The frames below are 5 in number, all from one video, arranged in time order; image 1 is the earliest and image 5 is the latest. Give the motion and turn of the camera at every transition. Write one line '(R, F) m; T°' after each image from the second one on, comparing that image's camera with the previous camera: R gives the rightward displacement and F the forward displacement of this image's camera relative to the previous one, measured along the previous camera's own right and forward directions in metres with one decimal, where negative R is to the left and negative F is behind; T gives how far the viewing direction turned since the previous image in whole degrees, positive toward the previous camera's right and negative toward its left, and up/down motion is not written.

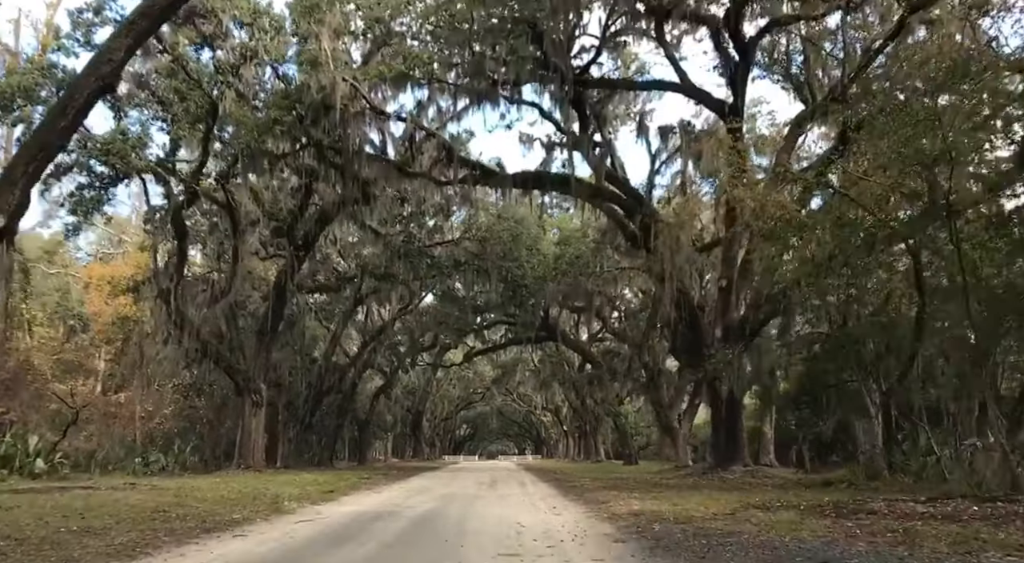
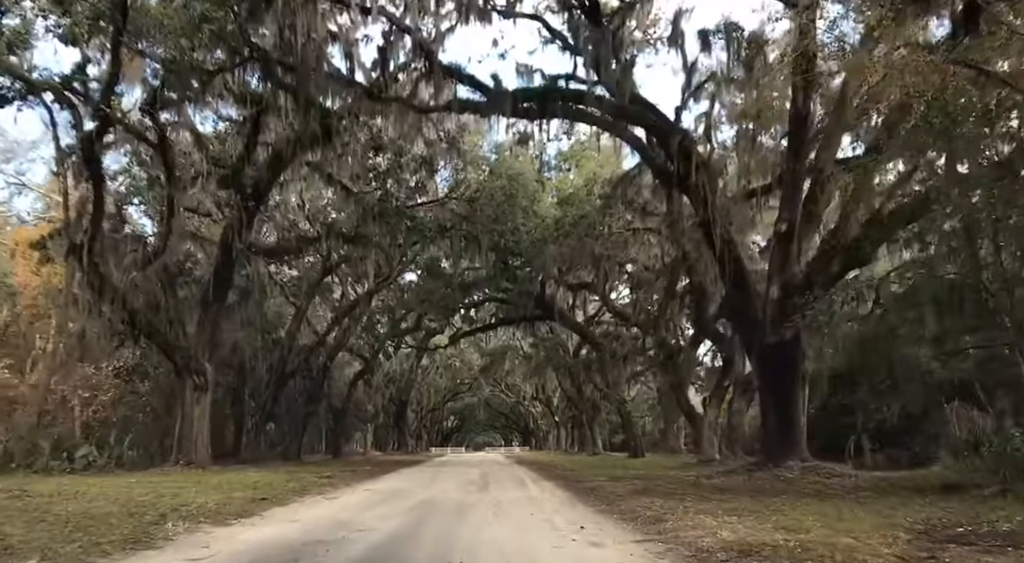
(-0.2, +3.6) m; +1°
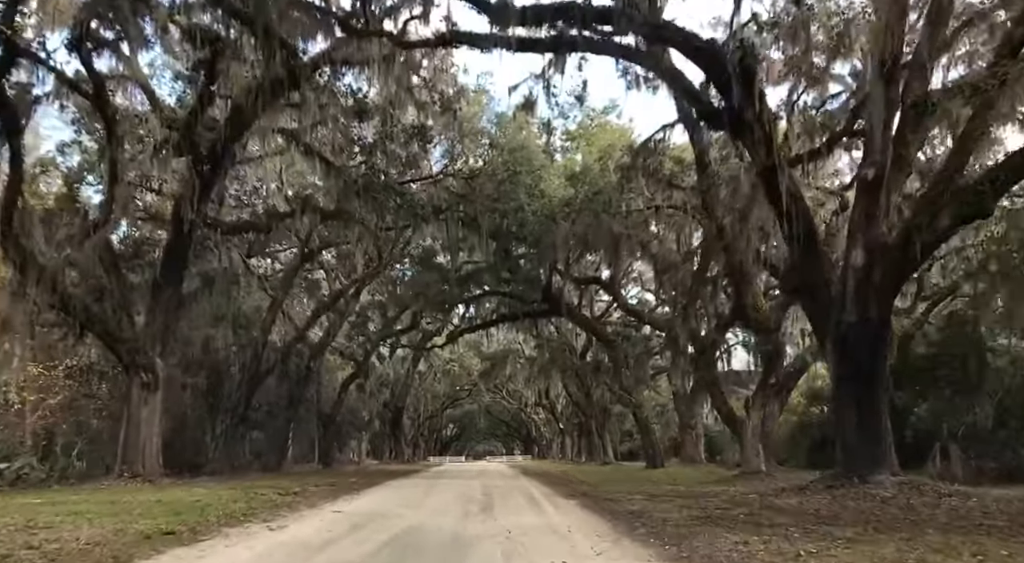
(-0.1, +2.8) m; 0°
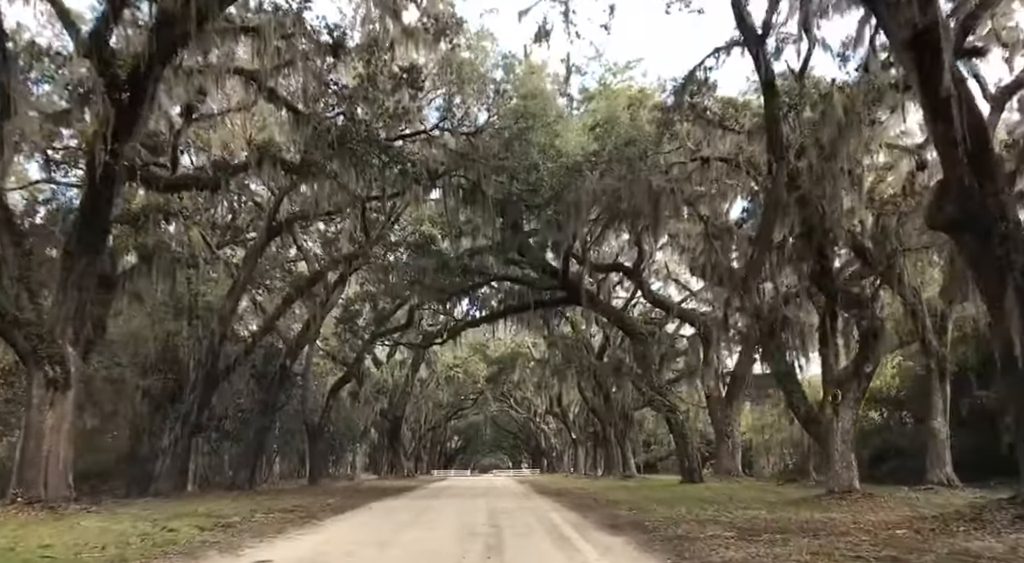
(-0.1, +3.6) m; 0°
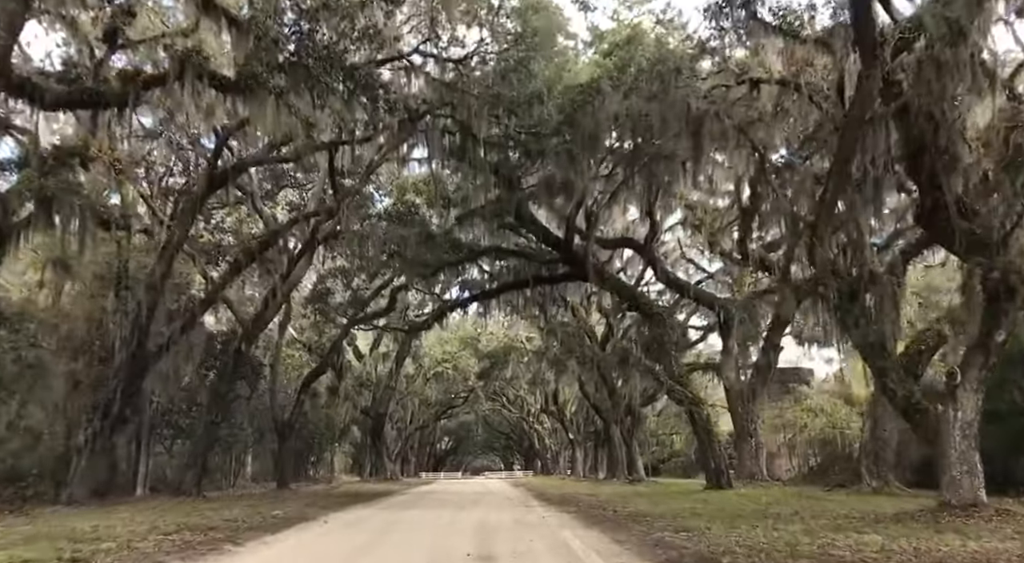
(-0.1, +3.1) m; +1°
